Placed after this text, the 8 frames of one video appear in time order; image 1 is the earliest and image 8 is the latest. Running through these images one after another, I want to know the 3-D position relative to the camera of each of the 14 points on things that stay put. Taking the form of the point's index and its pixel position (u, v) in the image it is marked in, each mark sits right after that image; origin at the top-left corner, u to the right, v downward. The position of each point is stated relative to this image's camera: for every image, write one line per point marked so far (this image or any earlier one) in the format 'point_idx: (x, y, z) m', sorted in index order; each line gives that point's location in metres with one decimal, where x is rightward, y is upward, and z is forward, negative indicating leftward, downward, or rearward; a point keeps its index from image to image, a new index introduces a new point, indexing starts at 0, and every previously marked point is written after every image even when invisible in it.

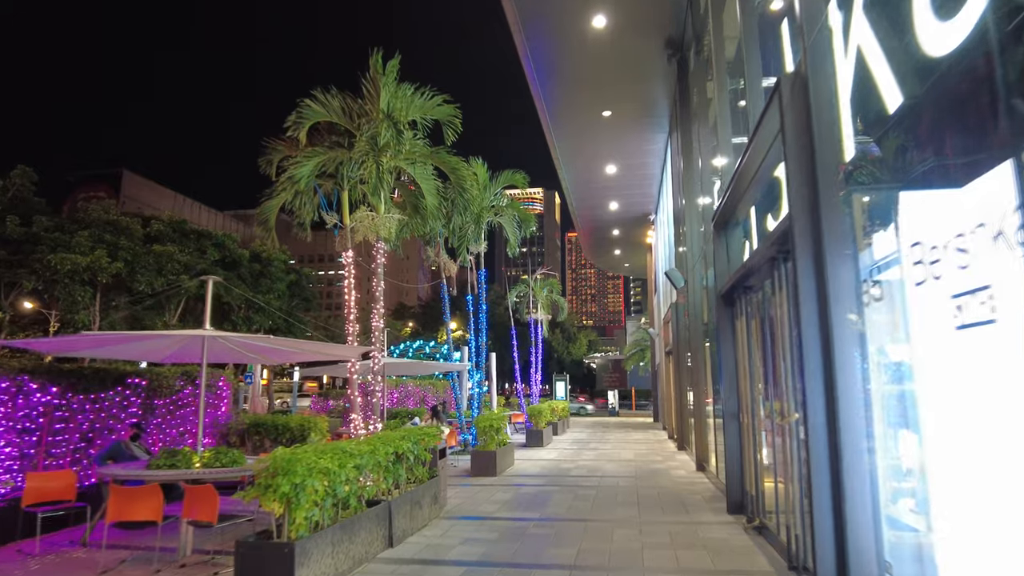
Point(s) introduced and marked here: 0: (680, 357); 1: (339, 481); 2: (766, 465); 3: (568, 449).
0: (+4.3, -1.8, +16.8) m
1: (-1.4, -1.6, +5.4) m
2: (+2.8, -1.8, +7.0) m
3: (+1.4, -3.9, +16.1) m
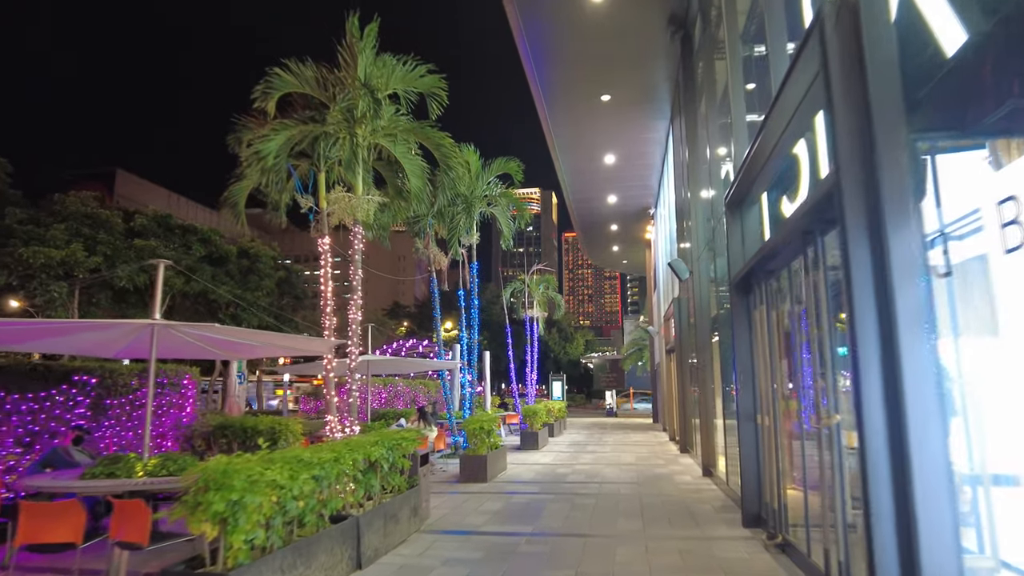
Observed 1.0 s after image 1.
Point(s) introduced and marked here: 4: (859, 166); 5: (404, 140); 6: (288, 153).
0: (+4.1, -1.6, +16.0) m
1: (-1.5, -1.4, +4.5) m
2: (+2.7, -1.7, +6.1) m
3: (+1.2, -3.8, +15.3) m
4: (+1.9, +0.7, +3.6) m
5: (-1.5, +2.0, +9.2) m
6: (-3.0, +1.8, +8.7) m
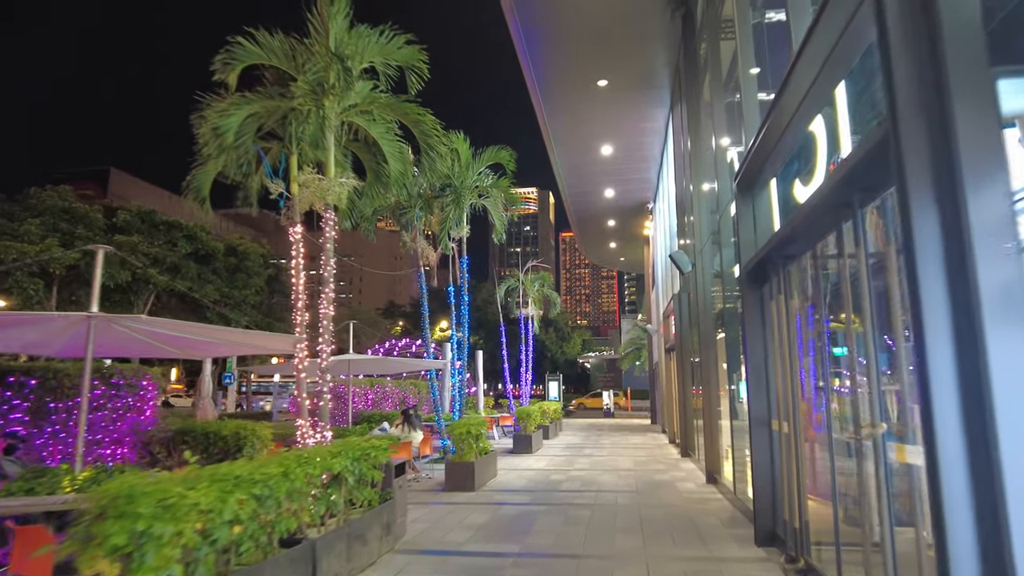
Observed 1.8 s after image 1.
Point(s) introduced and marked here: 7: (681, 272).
0: (+4.0, -1.5, +15.2) m
1: (-1.6, -1.3, +3.7) m
2: (+2.5, -1.6, +5.4) m
3: (+1.0, -3.7, +14.5) m
4: (+1.7, +0.8, +2.8) m
5: (-1.6, +2.1, +8.4) m
6: (-3.1, +1.9, +7.9) m
7: (+3.6, +0.5, +14.1) m
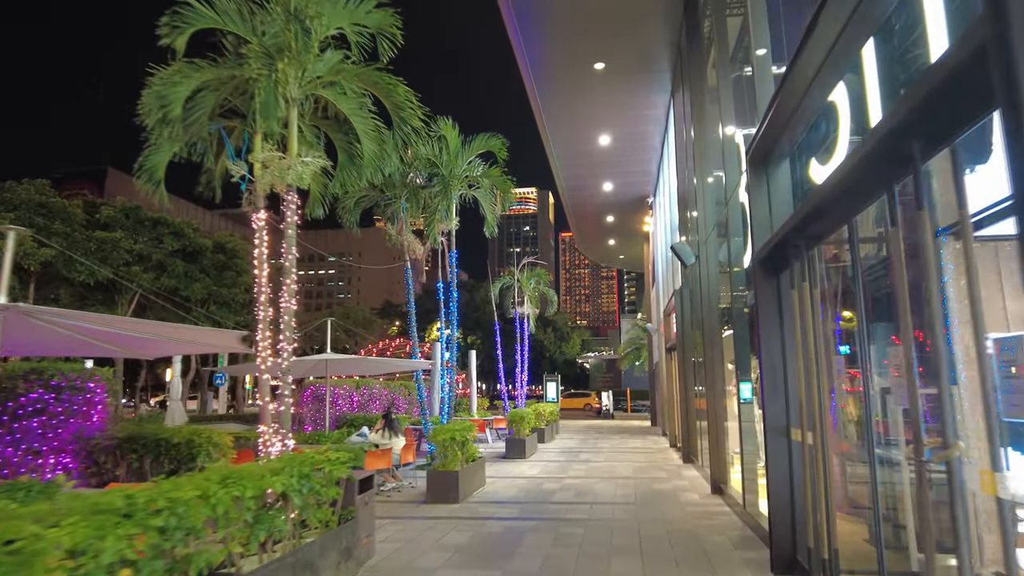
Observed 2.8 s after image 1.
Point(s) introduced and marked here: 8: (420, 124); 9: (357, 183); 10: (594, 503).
0: (+3.8, -1.4, +14.4) m
1: (-1.8, -1.2, +2.9) m
2: (+2.3, -1.5, +4.5) m
3: (+0.9, -3.6, +13.7) m
4: (+1.6, +0.9, +2.0) m
5: (-1.8, +2.2, +7.5) m
6: (-3.3, +2.0, +7.1) m
7: (+3.4, +0.6, +13.3) m
8: (-1.1, +2.0, +8.1) m
9: (-2.0, +1.4, +8.6) m
10: (+1.1, -2.9, +9.0) m
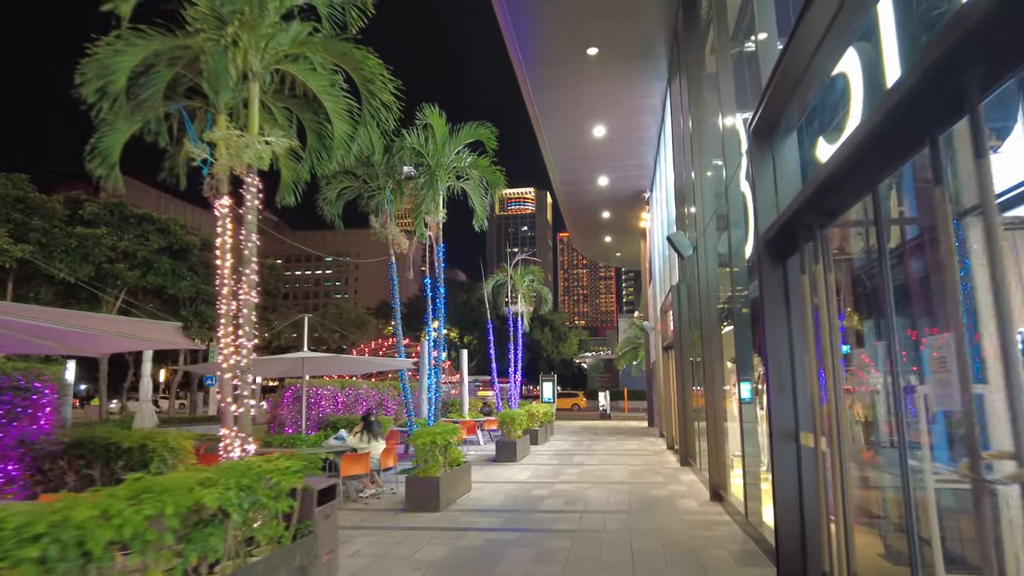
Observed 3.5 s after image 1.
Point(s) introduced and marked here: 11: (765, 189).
0: (+3.6, -1.3, +13.8) m
1: (-2.0, -1.1, +2.3) m
2: (+2.2, -1.4, +4.0) m
3: (+0.7, -3.5, +13.1) m
4: (+1.4, +1.0, +1.4) m
5: (-2.0, +2.3, +6.9) m
6: (-3.5, +2.1, +6.5) m
7: (+3.2, +0.7, +12.7) m
8: (-1.3, +2.1, +7.5) m
9: (-2.2, +1.5, +8.0) m
10: (+0.9, -2.8, +8.4) m
11: (+2.2, +0.8, +5.7) m
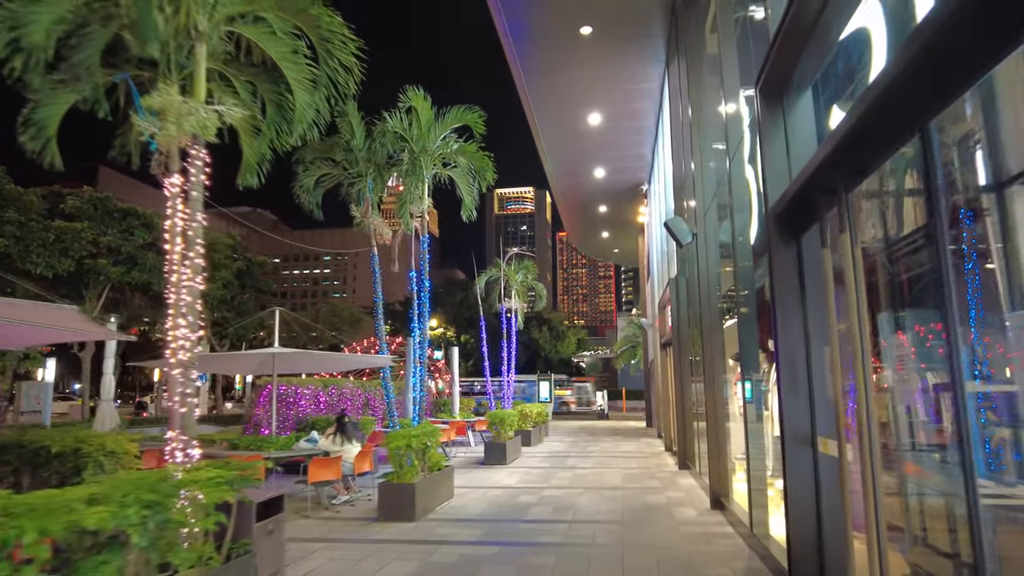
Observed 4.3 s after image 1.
0: (+3.4, -1.2, +13.1) m
1: (-2.2, -1.0, +1.6) m
2: (+2.0, -1.3, +3.2) m
3: (+0.4, -3.4, +12.4) m
4: (+1.2, +1.1, +0.7) m
5: (-2.2, +2.5, +6.2) m
6: (-3.7, +2.2, +5.8) m
7: (+3.0, +0.8, +12.0) m
8: (-1.5, +2.2, +6.8) m
9: (-2.4, +1.6, +7.3) m
10: (+0.7, -2.7, +7.7) m
11: (+1.9, +1.0, +4.9) m
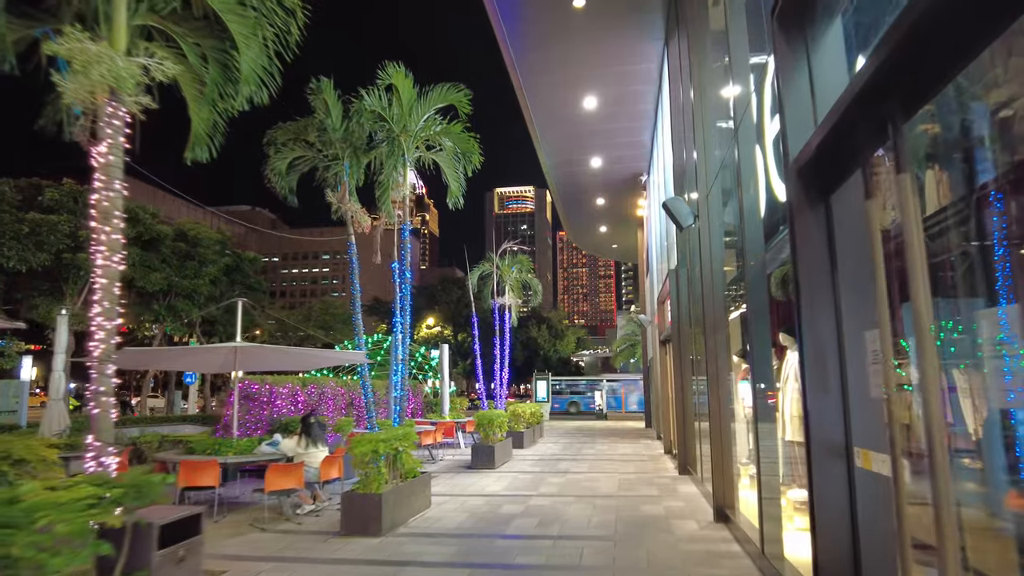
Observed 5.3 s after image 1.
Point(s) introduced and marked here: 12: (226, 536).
0: (+3.2, -1.0, +12.2) m
1: (-2.4, -0.9, +0.7) m
2: (+1.7, -1.1, +2.4) m
3: (+0.2, -3.2, +11.5) m
4: (+1.0, +1.2, -0.2) m
5: (-2.4, +2.6, +5.4) m
6: (-3.9, +2.3, +4.9) m
7: (+2.8, +0.9, +11.1) m
8: (-1.8, +2.4, +6.0) m
9: (-2.6, +1.7, +6.4) m
10: (+0.5, -2.5, +6.8) m
11: (+1.7, +1.1, +4.1) m
12: (-3.1, -2.7, +7.1) m
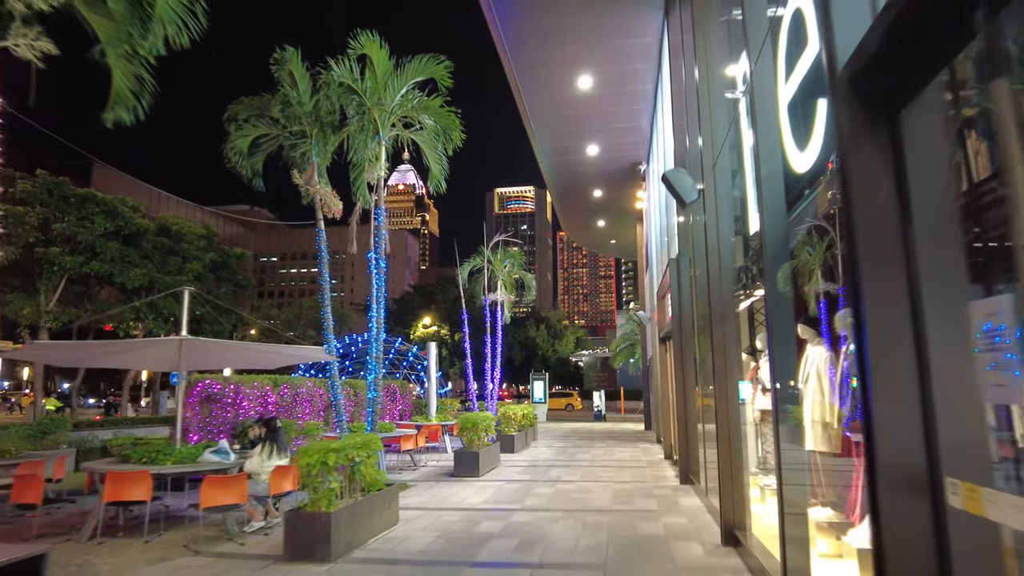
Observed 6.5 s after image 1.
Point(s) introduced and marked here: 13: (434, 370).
0: (+2.9, -0.9, +11.2) m
1: (-2.7, -0.7, -0.3) m
2: (+1.5, -1.0, +1.3) m
3: (0.0, -3.1, +10.5) m
4: (+0.7, +1.4, -1.2) m
5: (-2.7, +2.8, +4.3) m
6: (-4.1, +2.5, +3.9) m
7: (+2.6, +1.1, +10.1) m
8: (-2.0, +2.5, +4.9) m
9: (-2.9, +1.9, +5.4) m
10: (+0.2, -2.4, +5.8) m
11: (+1.5, +1.3, +3.0) m
12: (-3.3, -2.5, +6.1) m
13: (-2.2, -2.3, +19.3) m
